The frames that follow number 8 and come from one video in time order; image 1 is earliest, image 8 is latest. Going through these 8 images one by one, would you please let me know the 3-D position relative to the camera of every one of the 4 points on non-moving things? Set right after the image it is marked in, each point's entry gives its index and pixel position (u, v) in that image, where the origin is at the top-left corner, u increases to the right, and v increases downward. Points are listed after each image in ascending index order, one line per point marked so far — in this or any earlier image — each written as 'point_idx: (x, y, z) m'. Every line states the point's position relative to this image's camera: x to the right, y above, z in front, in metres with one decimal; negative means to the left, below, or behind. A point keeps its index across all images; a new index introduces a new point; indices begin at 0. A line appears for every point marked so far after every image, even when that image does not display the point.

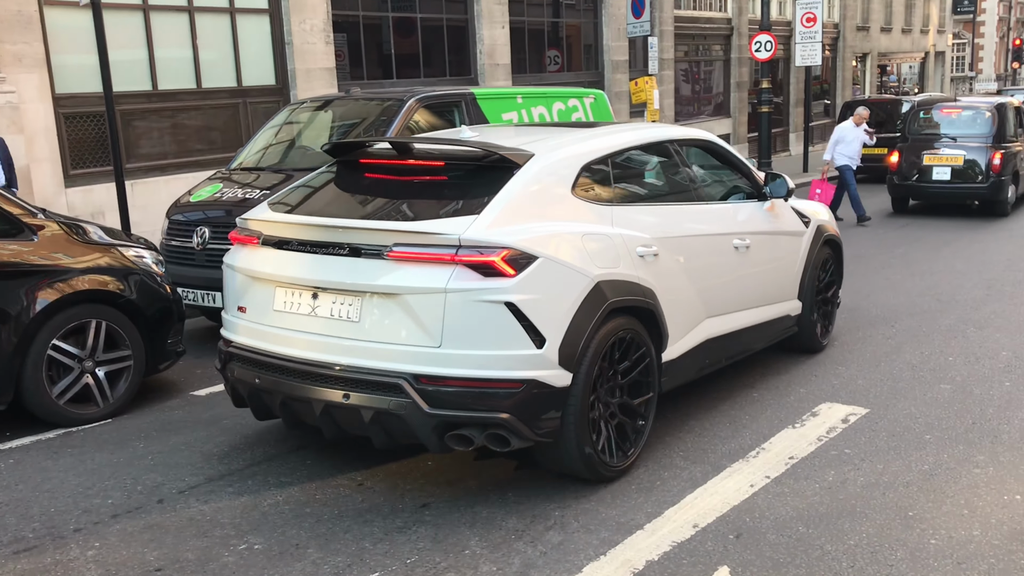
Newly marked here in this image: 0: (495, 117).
0: (-0.1, +1.4, +7.7) m
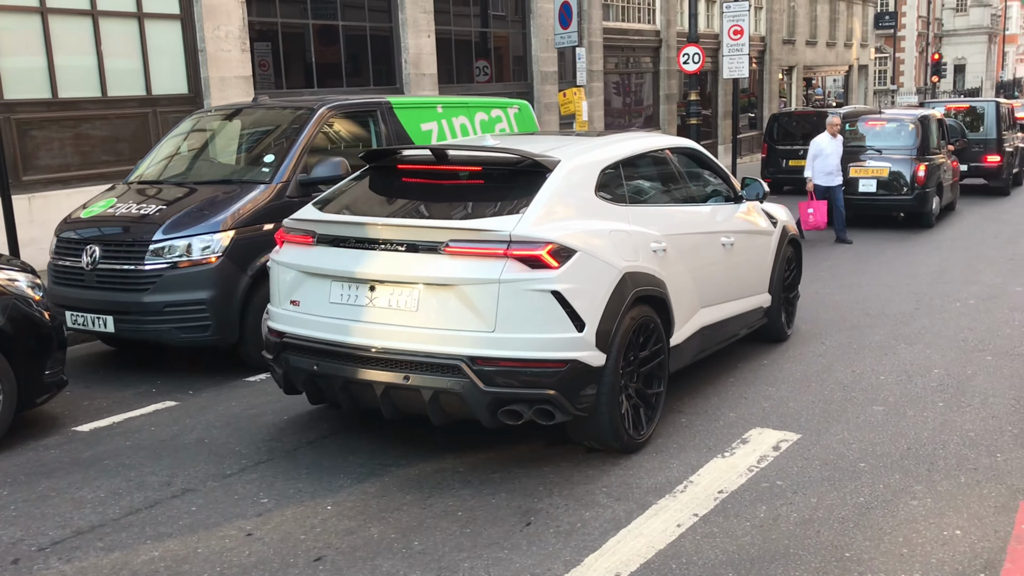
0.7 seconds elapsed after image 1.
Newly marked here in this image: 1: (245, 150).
0: (-0.7, +1.2, +7.4) m
1: (-1.9, +1.0, +6.8) m
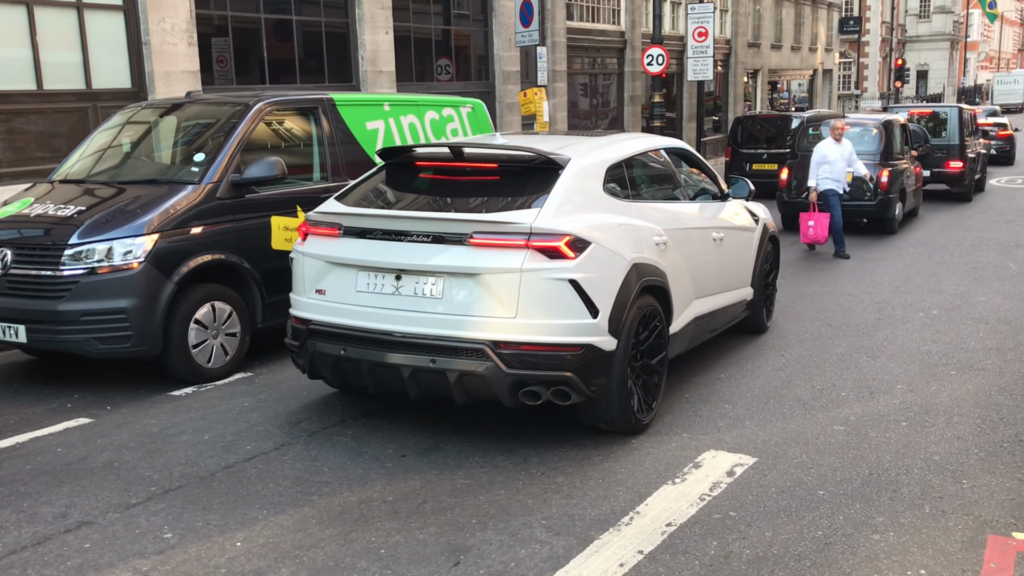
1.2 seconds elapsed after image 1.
0: (-1.1, +1.2, +7.0) m
1: (-2.2, +0.9, +6.4) m
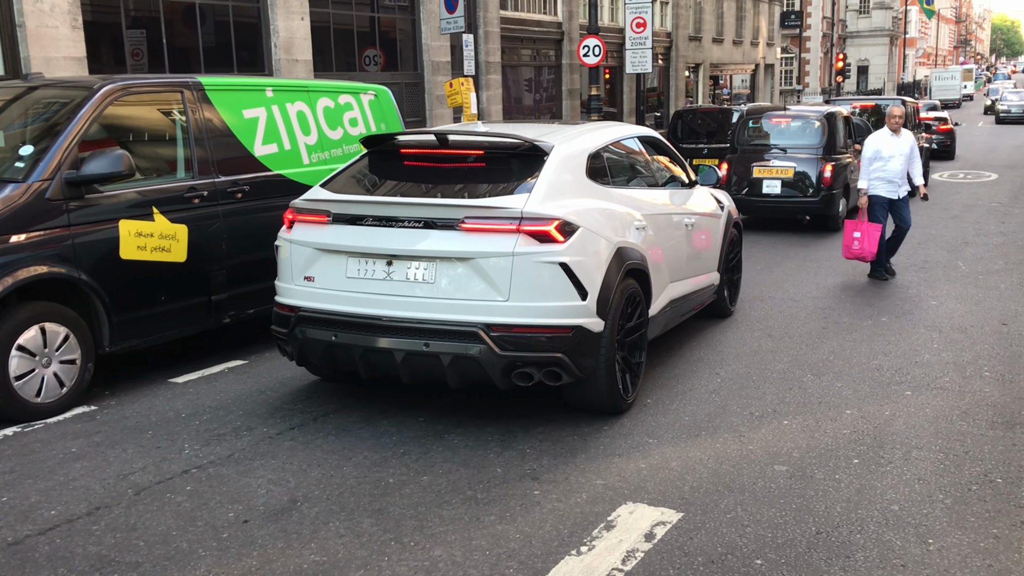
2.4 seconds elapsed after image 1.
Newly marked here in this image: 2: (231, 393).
0: (-1.7, +1.1, +6.1) m
1: (-2.8, +0.8, +5.5) m
2: (-1.5, -0.6, +5.3) m
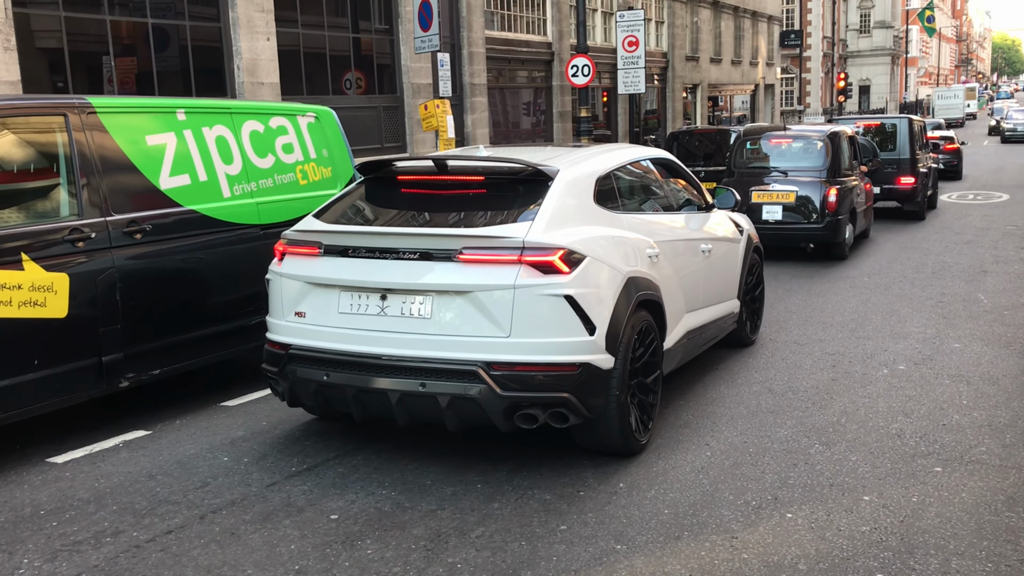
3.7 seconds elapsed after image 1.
0: (-2.0, +0.8, +5.2) m
1: (-3.1, +0.5, +4.6) m
2: (-1.8, -0.9, +4.4) m
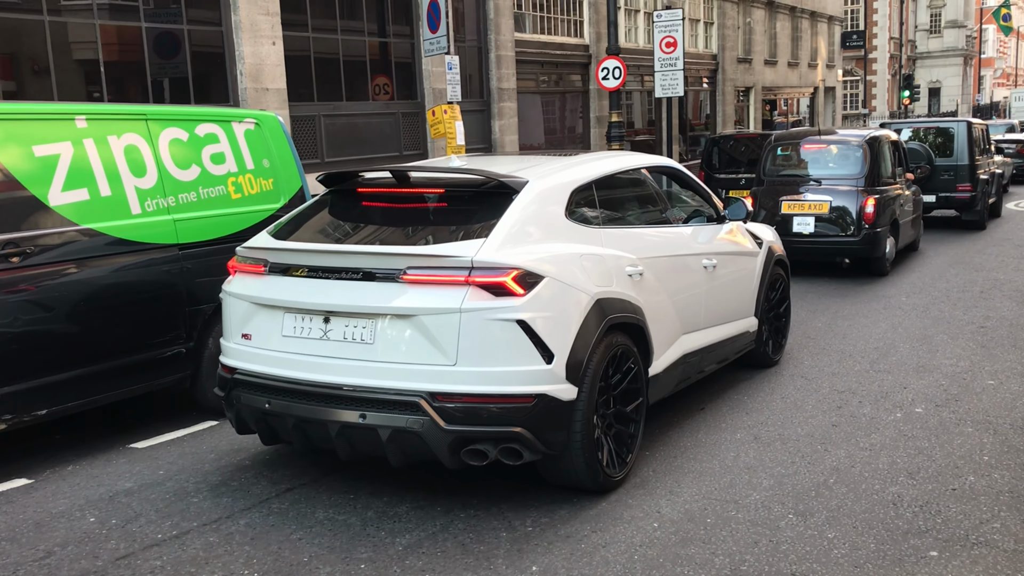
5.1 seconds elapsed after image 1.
0: (-2.3, +0.7, +4.6) m
1: (-3.4, +0.4, +4.0) m
2: (-2.2, -1.0, +3.8) m
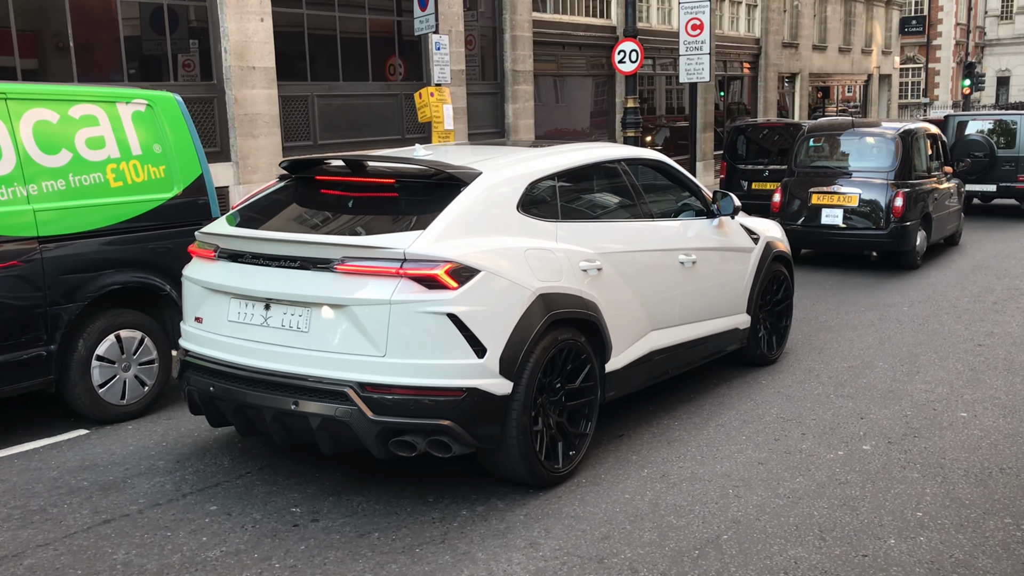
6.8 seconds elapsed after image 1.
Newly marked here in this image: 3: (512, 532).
0: (-2.9, +0.7, +4.2) m
1: (-4.0, +0.4, +3.7) m
2: (-2.8, -1.0, +3.4) m
3: (0.0, -0.9, +3.8) m
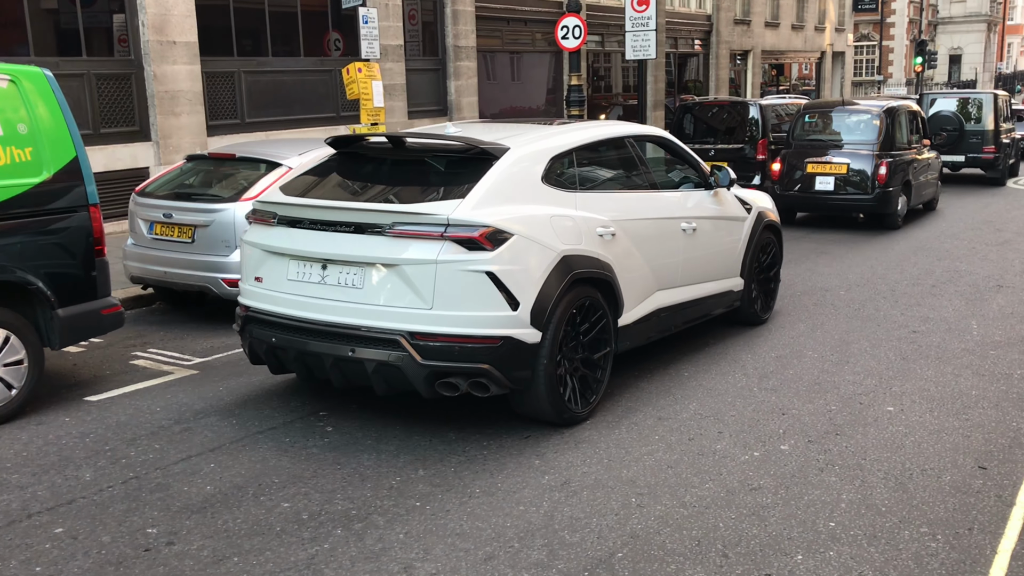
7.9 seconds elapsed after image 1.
0: (-3.3, +0.7, +3.7) m
1: (-4.4, +0.4, +3.1) m
2: (-3.2, -1.0, +2.9) m
3: (-0.4, -0.9, +3.5) m
